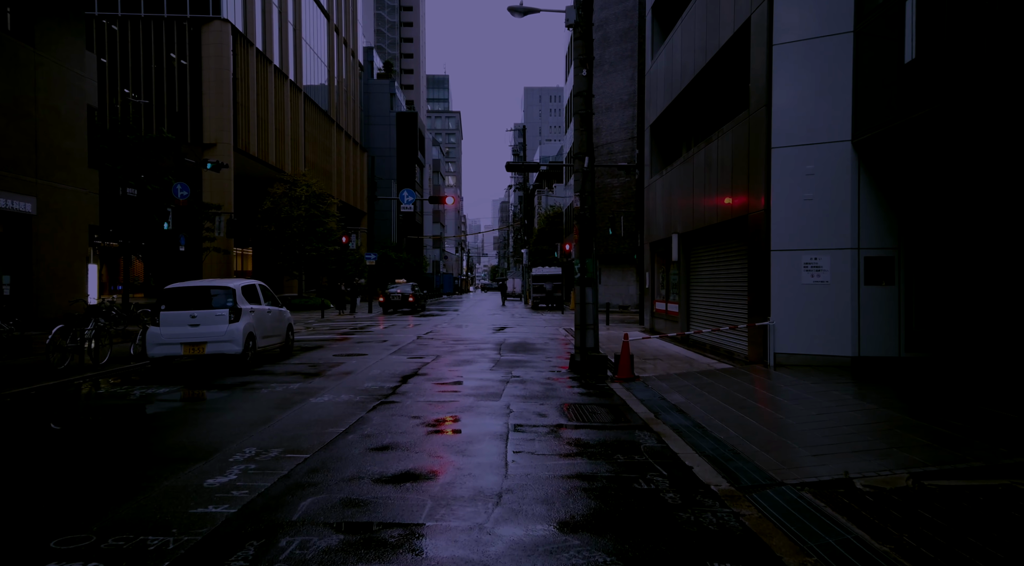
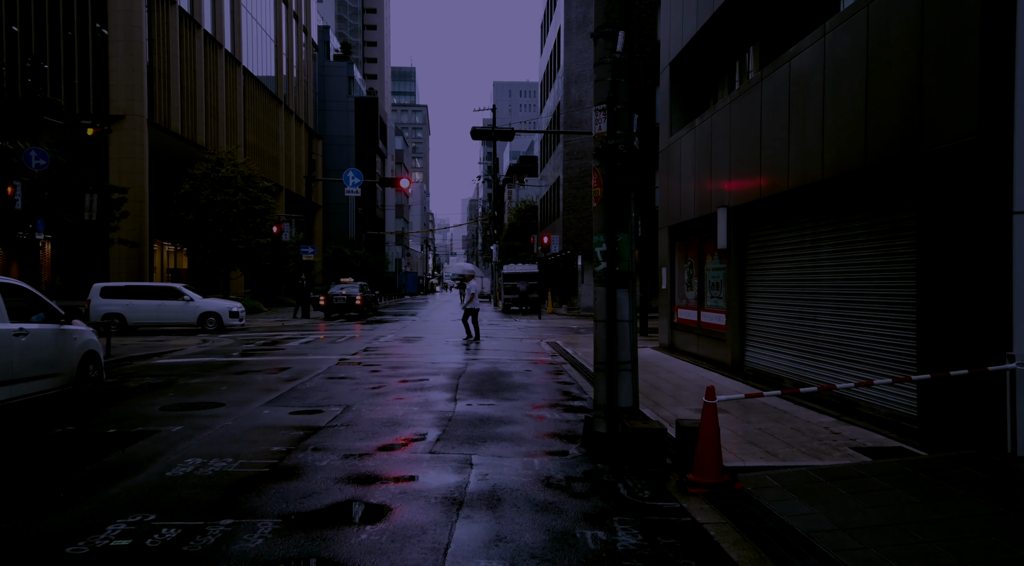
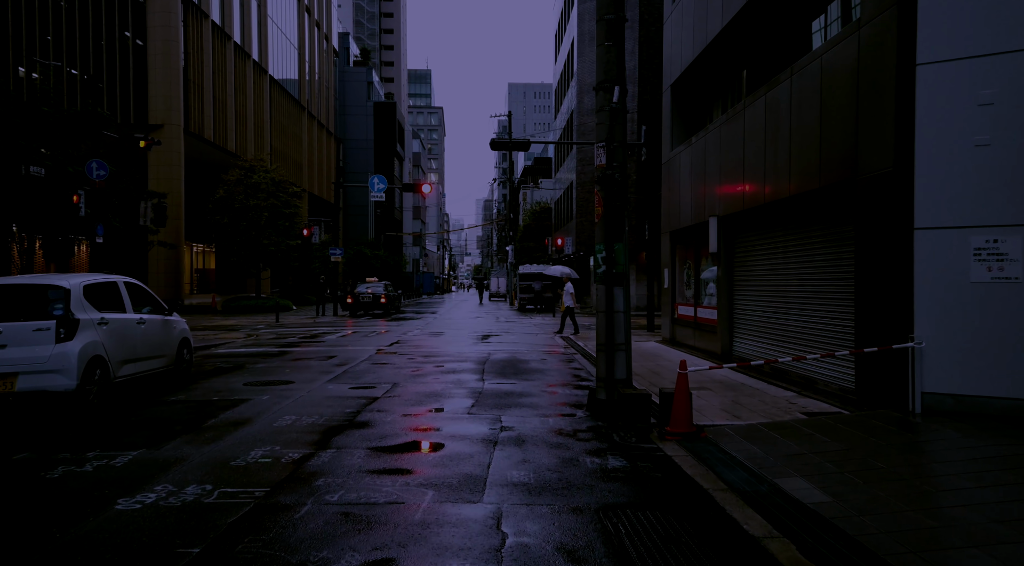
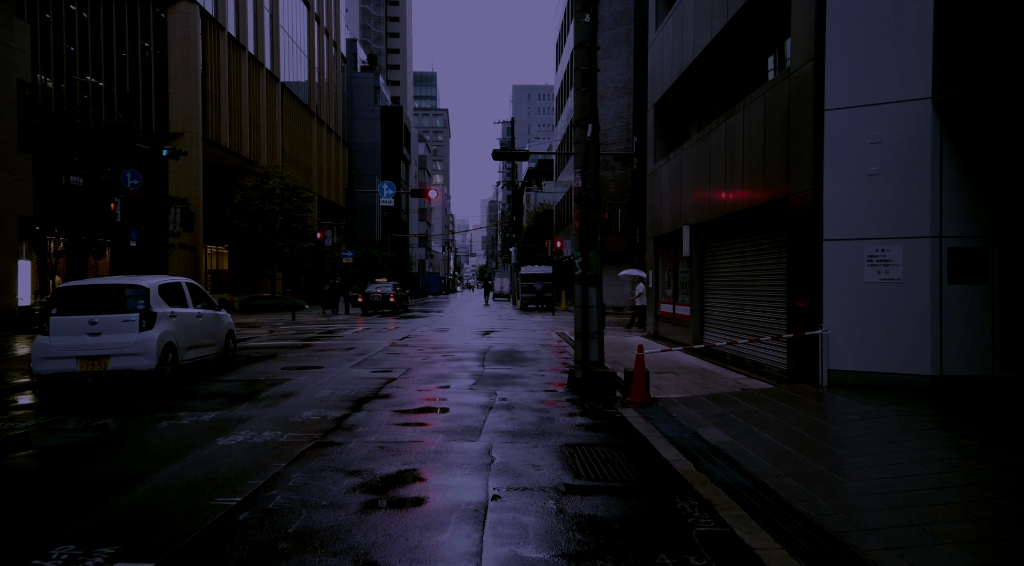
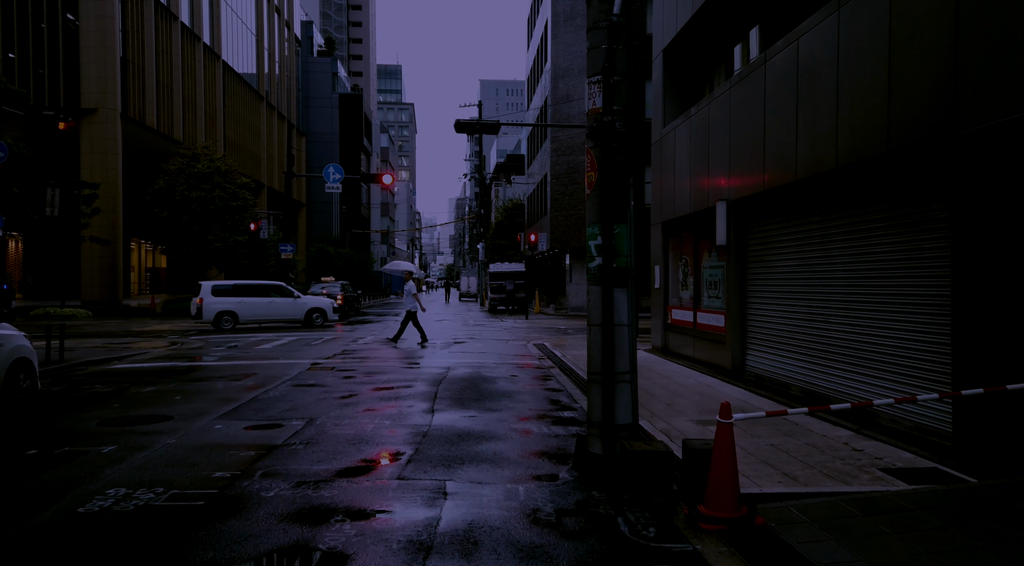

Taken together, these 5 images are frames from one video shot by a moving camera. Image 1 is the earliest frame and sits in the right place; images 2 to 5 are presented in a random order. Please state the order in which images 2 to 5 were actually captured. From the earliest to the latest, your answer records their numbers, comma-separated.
4, 3, 2, 5
